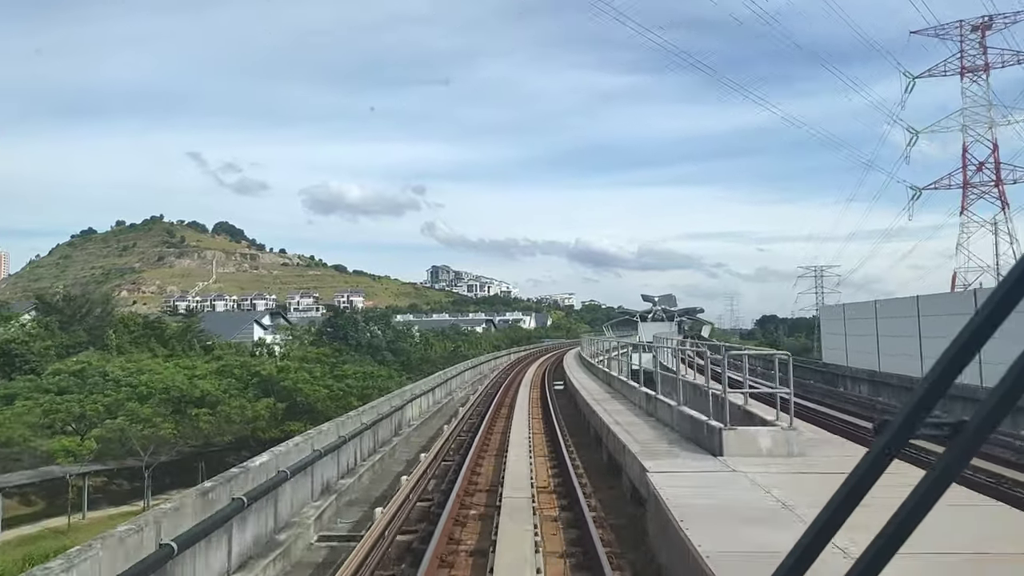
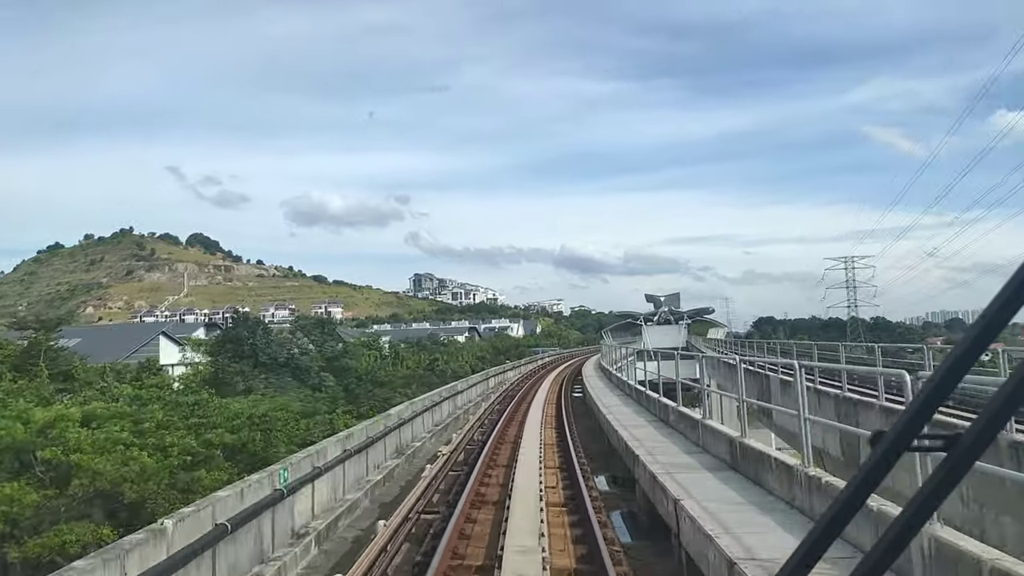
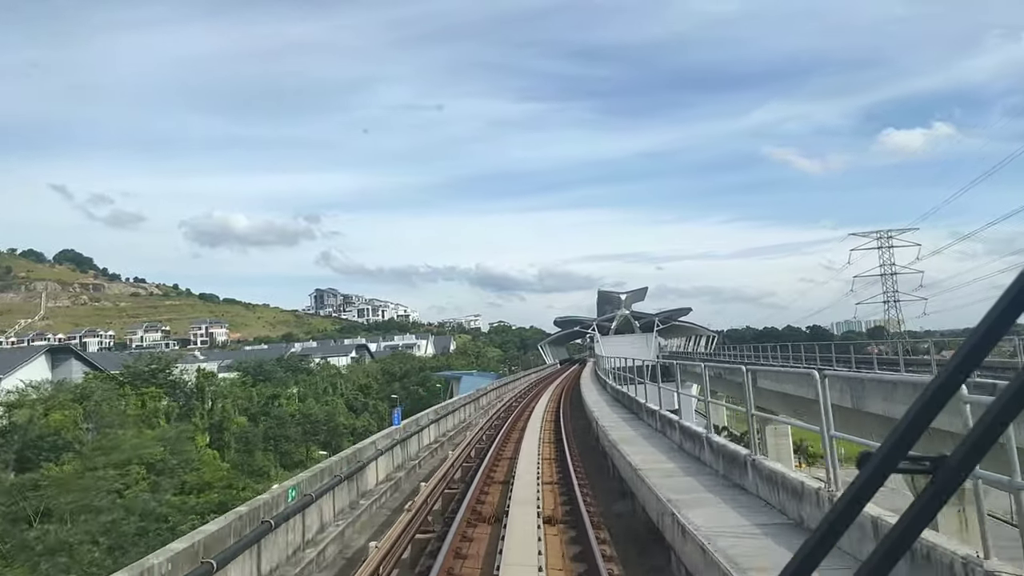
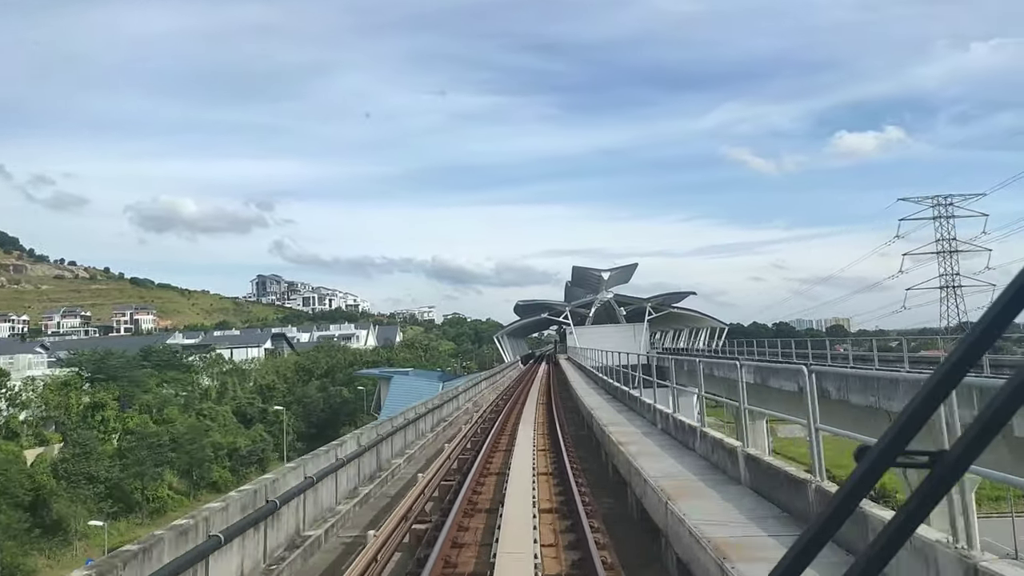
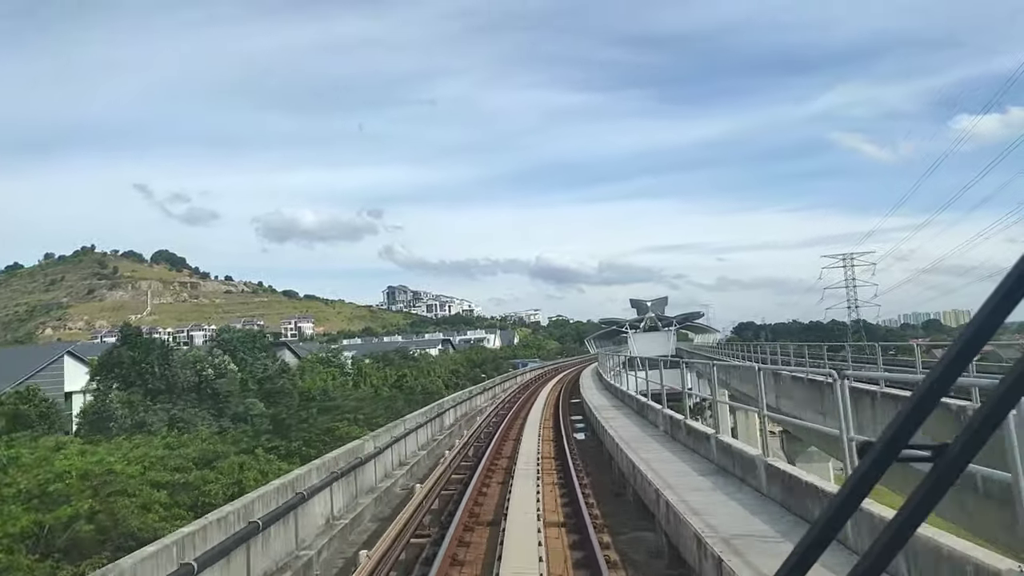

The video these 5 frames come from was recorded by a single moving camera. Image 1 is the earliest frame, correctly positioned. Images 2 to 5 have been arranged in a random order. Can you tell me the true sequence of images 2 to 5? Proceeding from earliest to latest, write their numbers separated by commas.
2, 5, 3, 4
